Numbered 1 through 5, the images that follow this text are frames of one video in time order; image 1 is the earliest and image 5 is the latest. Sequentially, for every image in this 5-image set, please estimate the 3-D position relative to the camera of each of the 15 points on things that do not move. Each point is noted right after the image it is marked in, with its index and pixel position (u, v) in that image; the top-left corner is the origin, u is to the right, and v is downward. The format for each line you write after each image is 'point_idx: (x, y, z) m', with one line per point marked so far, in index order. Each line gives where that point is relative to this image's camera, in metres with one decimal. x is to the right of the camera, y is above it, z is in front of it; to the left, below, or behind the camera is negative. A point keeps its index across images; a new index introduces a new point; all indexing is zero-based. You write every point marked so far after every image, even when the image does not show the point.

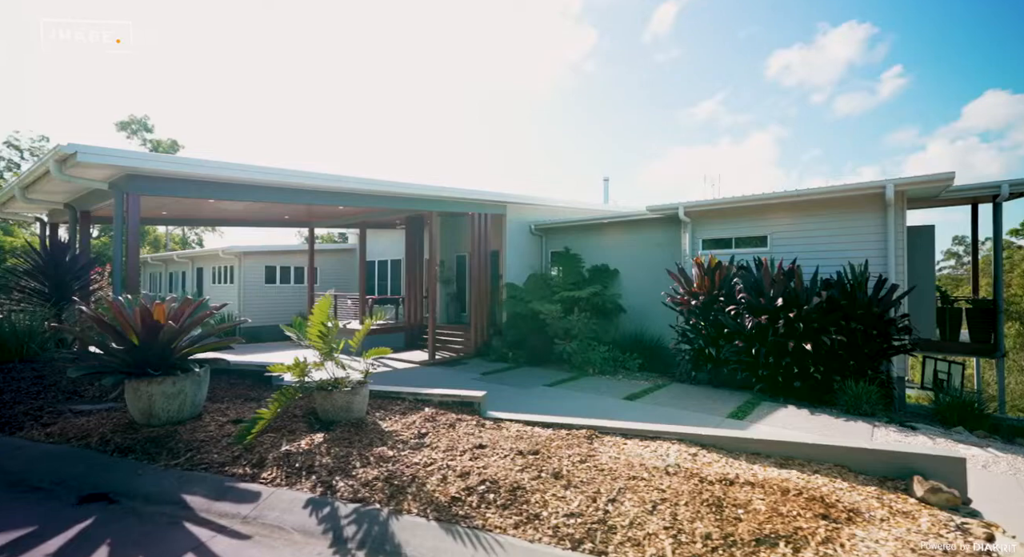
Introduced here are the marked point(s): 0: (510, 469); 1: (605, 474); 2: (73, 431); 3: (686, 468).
0: (0.0, -1.1, +3.4) m
1: (+0.5, -1.1, +3.4) m
2: (-2.8, -1.0, +3.7) m
3: (+1.1, -1.2, +3.7) m
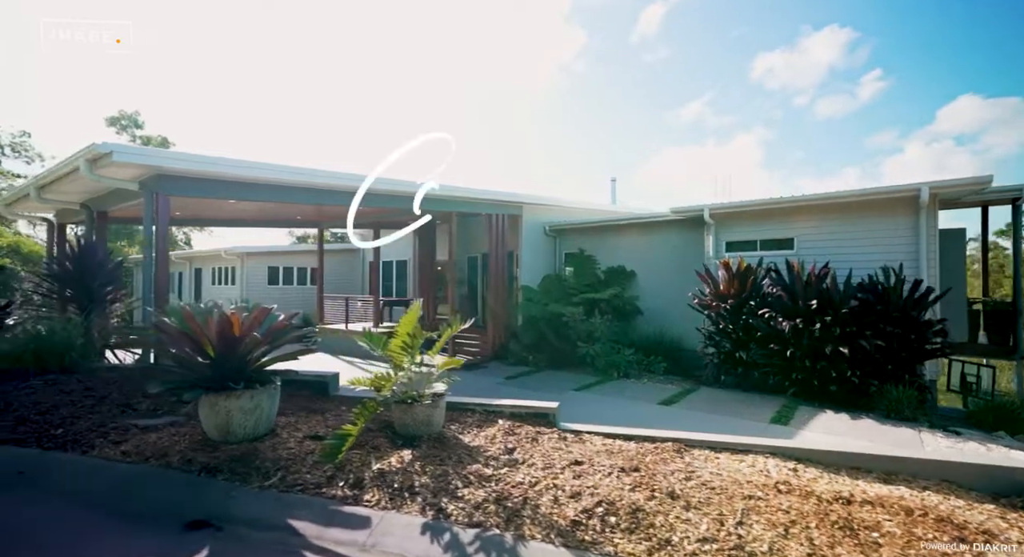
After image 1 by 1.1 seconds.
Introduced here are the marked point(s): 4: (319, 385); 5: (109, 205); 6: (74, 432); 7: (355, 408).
0: (+0.6, -1.1, +3.2) m
1: (+1.1, -1.2, +3.3) m
2: (-2.2, -1.0, +3.6) m
3: (+1.7, -1.2, +3.5) m
4: (-1.7, -0.9, +5.2) m
5: (-6.9, +1.3, +10.1) m
6: (-2.8, -1.0, +3.8) m
7: (-1.0, -0.8, +3.8) m
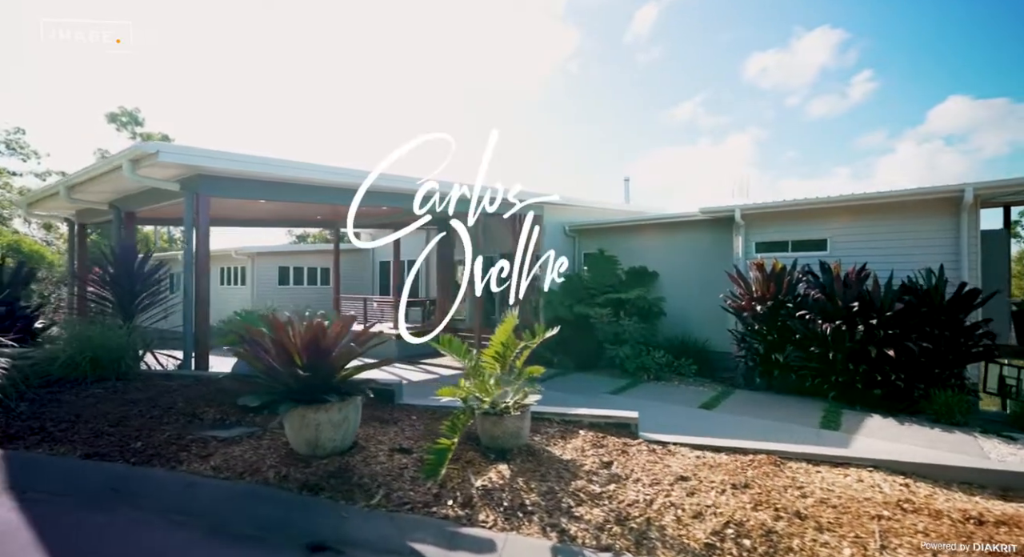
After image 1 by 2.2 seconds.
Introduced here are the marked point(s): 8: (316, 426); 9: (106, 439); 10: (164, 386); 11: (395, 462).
0: (+1.2, -1.2, +3.1) m
1: (+1.7, -1.2, +3.1) m
2: (-1.6, -1.1, +3.4) m
3: (+2.3, -1.3, +3.3) m
4: (-1.1, -1.0, +5.0) m
5: (-6.2, +1.2, +9.9) m
6: (-2.2, -1.0, +3.7) m
7: (-0.4, -0.9, +3.7) m
8: (-1.2, -0.9, +3.5) m
9: (-2.6, -1.0, +3.8) m
10: (-3.0, -0.9, +5.2) m
11: (-0.7, -1.1, +3.6) m
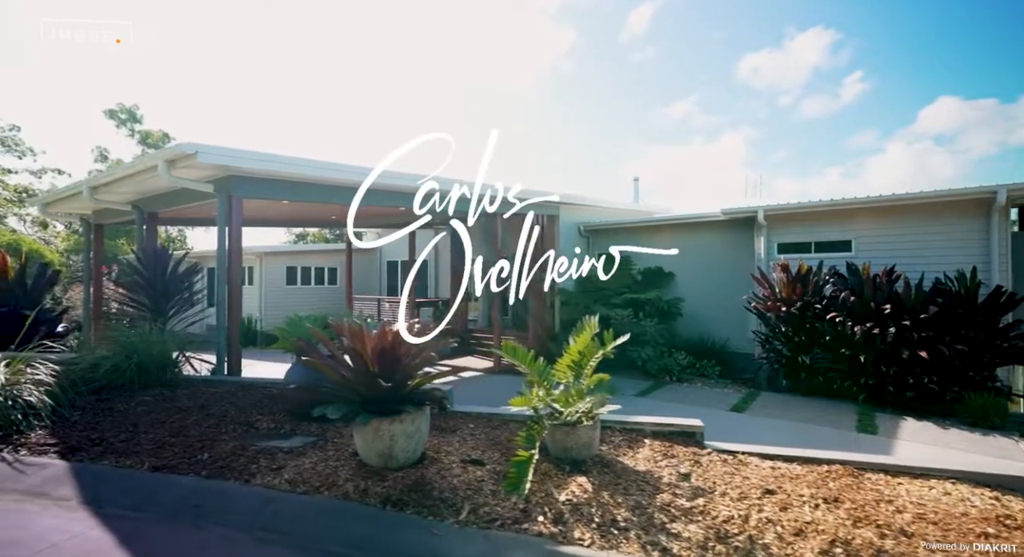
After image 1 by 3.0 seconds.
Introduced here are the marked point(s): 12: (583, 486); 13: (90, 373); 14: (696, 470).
0: (+1.7, -1.2, +3.0) m
1: (+2.2, -1.3, +3.0) m
2: (-1.1, -1.1, +3.3) m
3: (+2.7, -1.3, +3.2) m
4: (-0.6, -1.0, +4.9) m
5: (-5.8, +1.2, +9.8) m
6: (-1.8, -1.1, +3.6) m
7: (+0.1, -0.9, +3.6) m
8: (-0.7, -0.9, +3.4) m
9: (-2.1, -1.1, +3.7) m
10: (-2.6, -1.0, +5.1) m
11: (-0.2, -1.1, +3.5) m
12: (+0.4, -1.2, +3.4) m
13: (-3.6, -0.8, +5.0) m
14: (+1.2, -1.2, +3.8) m
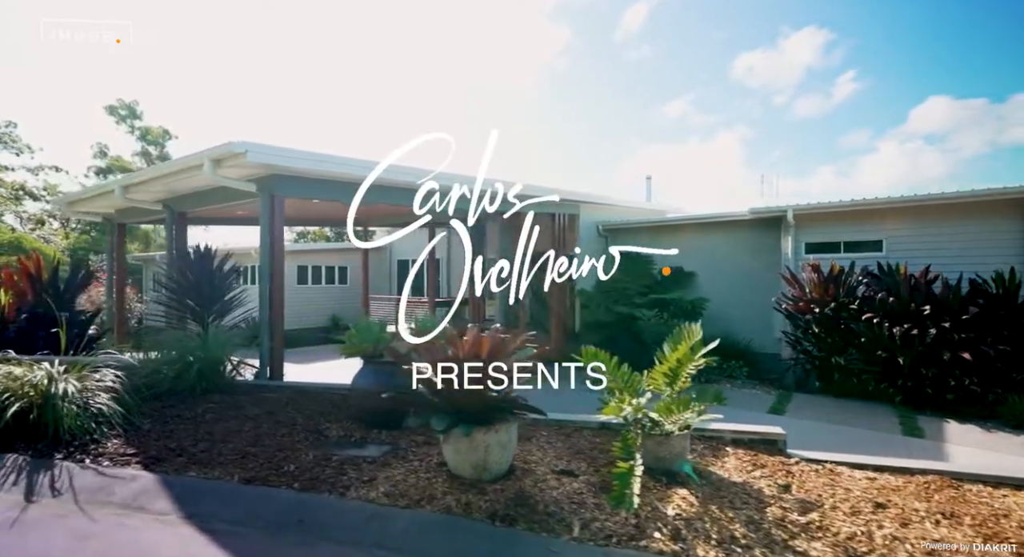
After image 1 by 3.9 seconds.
0: (+2.2, -1.3, +2.9) m
1: (+2.8, -1.3, +2.9) m
2: (-0.5, -1.1, +3.2) m
3: (+3.3, -1.3, +3.1) m
4: (0.0, -1.0, +4.8) m
5: (-5.2, +1.2, +9.7) m
6: (-1.2, -1.1, +3.5) m
7: (+0.6, -0.9, +3.4) m
8: (-0.1, -0.9, +3.3) m
9: (-1.5, -1.1, +3.5) m
10: (-2.0, -1.0, +5.0) m
11: (+0.3, -1.2, +3.4) m
12: (+0.9, -1.2, +3.2) m
13: (-3.0, -0.8, +4.9) m
14: (+1.7, -1.2, +3.7) m
